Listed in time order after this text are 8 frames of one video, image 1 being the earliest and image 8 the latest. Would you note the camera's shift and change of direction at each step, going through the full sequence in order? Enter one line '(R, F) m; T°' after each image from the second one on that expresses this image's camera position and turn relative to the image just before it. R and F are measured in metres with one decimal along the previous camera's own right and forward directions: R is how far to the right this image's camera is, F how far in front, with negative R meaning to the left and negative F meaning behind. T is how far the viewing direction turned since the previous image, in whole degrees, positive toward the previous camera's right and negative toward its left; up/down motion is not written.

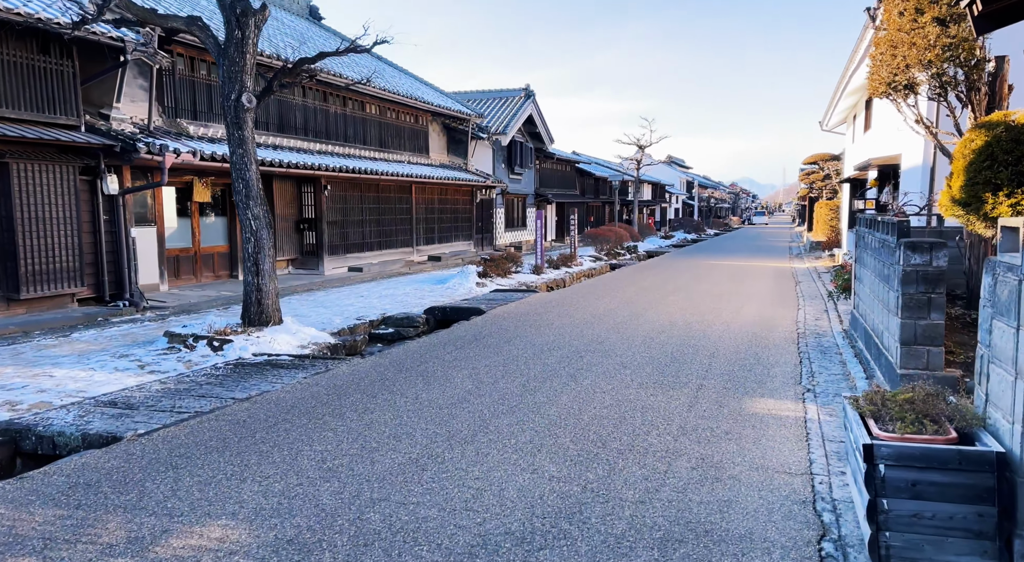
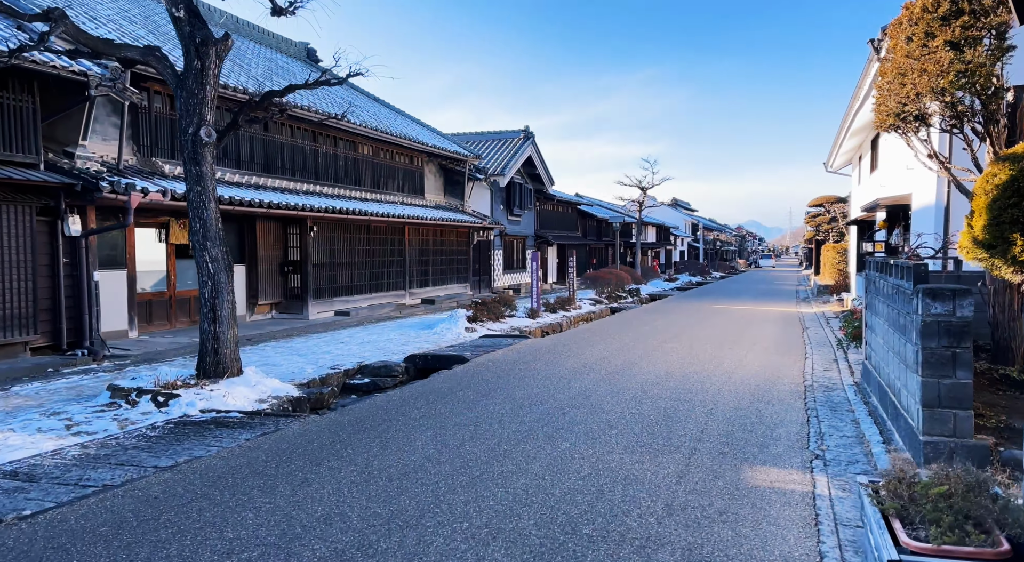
(+0.3, +0.7) m; -1°
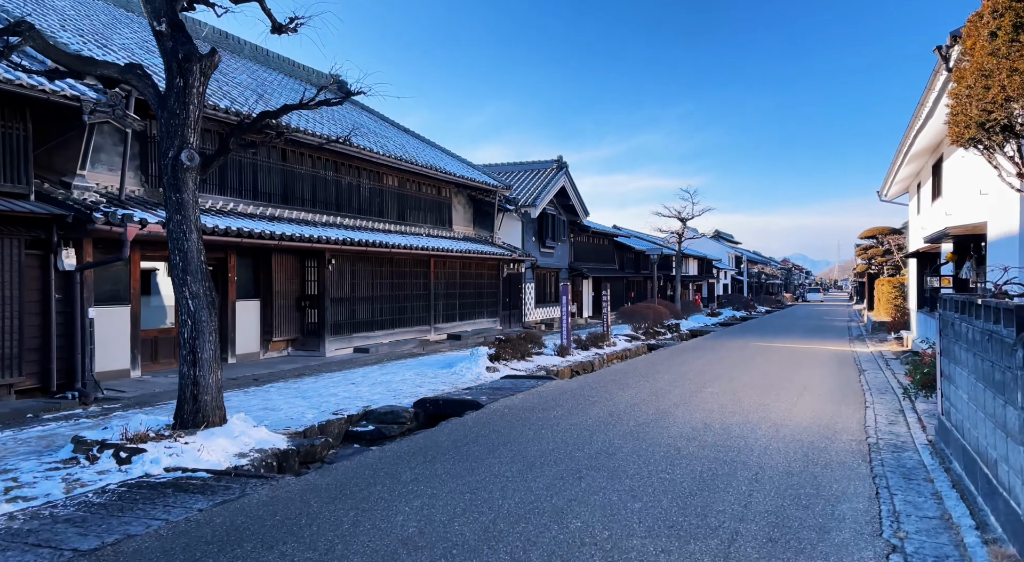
(+0.3, +0.9) m; -3°
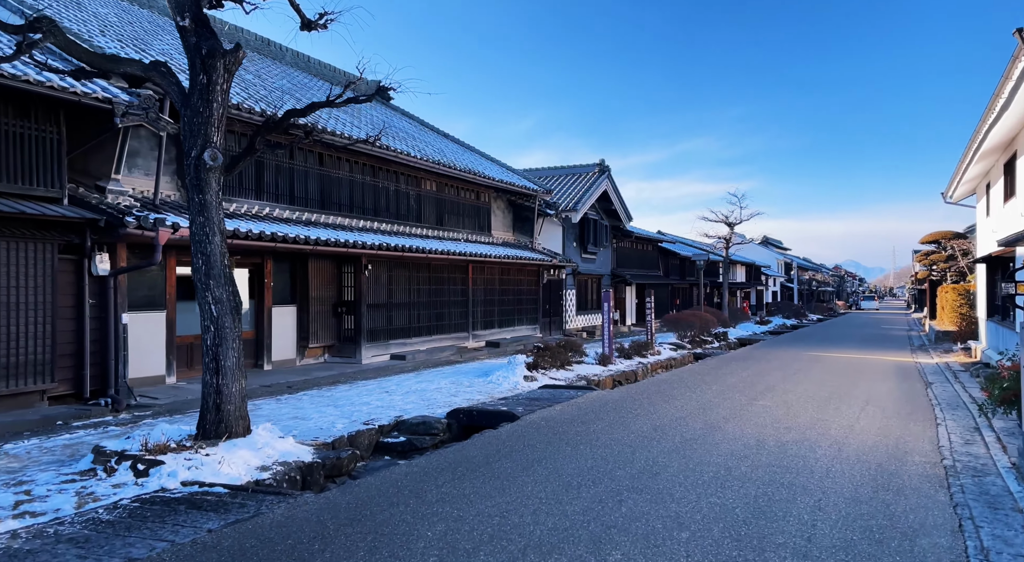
(+0.1, +0.4) m; -3°
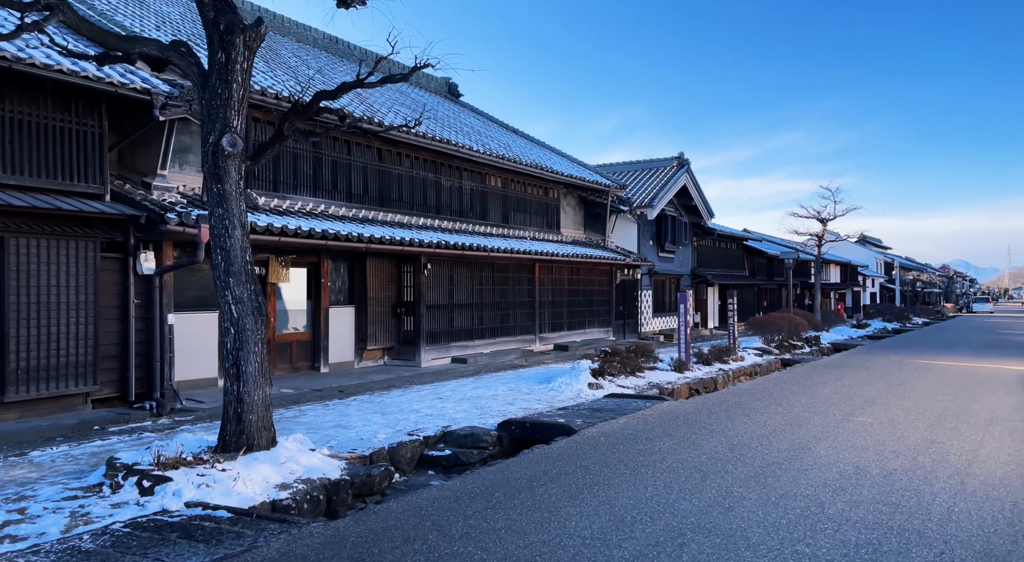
(+0.3, +0.9) m; -7°
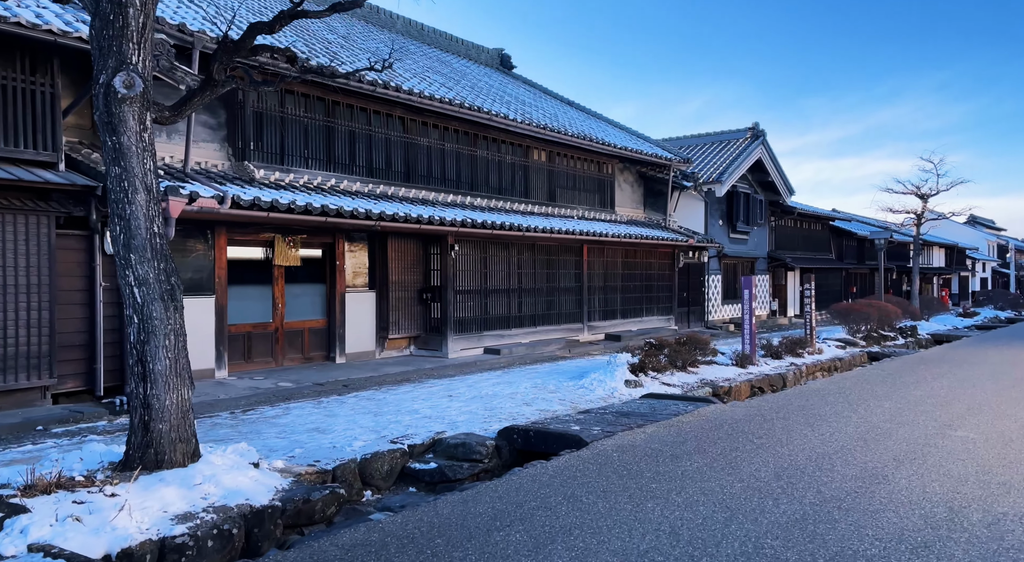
(+0.8, +1.5) m; -6°
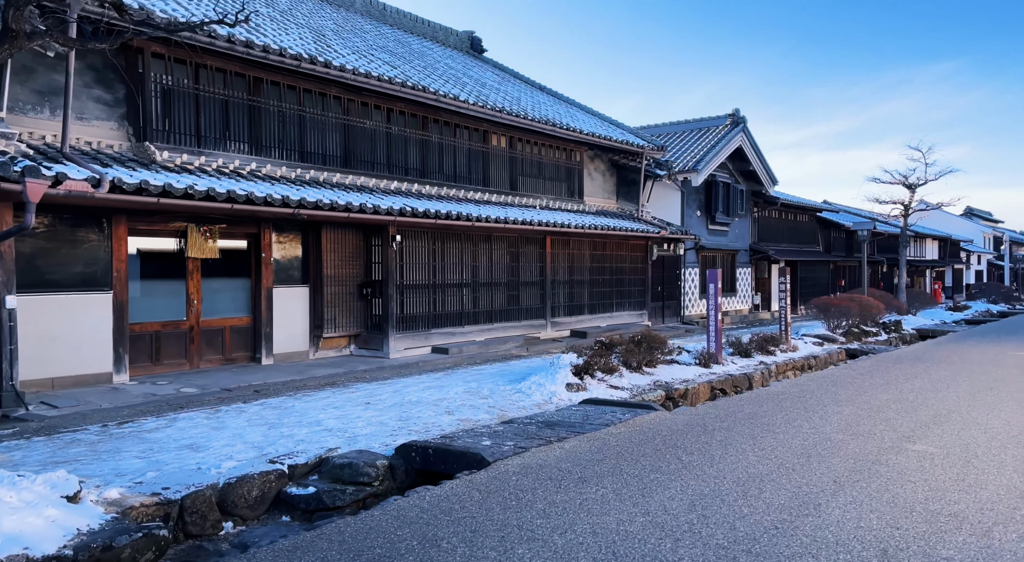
(+0.8, +1.0) m; 0°
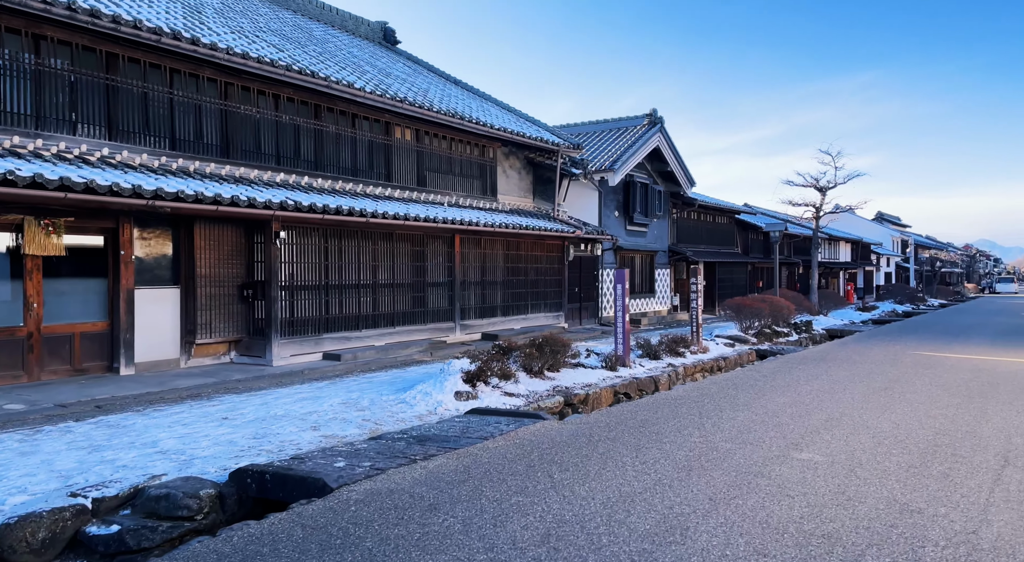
(+0.6, +0.7) m; +5°
